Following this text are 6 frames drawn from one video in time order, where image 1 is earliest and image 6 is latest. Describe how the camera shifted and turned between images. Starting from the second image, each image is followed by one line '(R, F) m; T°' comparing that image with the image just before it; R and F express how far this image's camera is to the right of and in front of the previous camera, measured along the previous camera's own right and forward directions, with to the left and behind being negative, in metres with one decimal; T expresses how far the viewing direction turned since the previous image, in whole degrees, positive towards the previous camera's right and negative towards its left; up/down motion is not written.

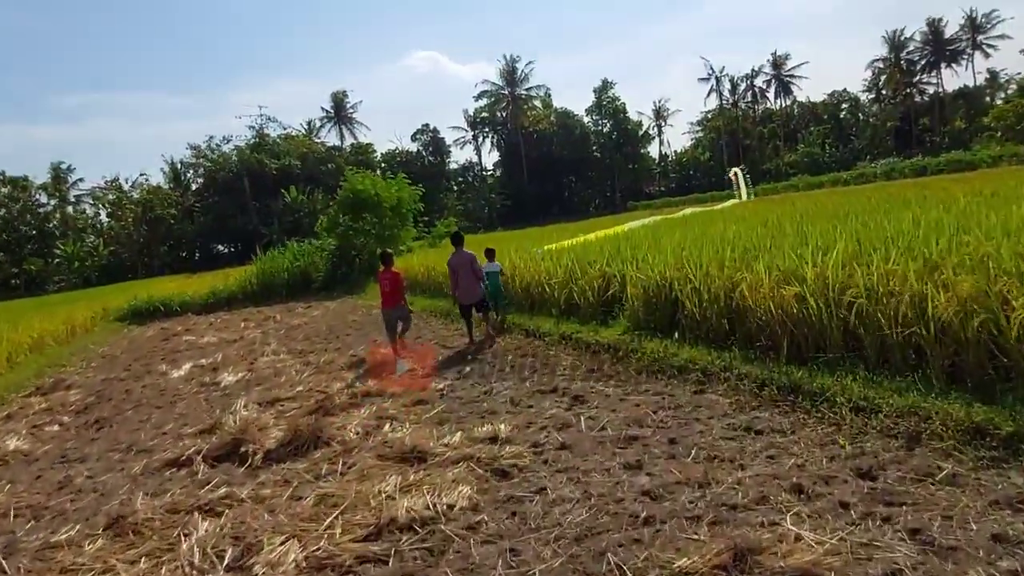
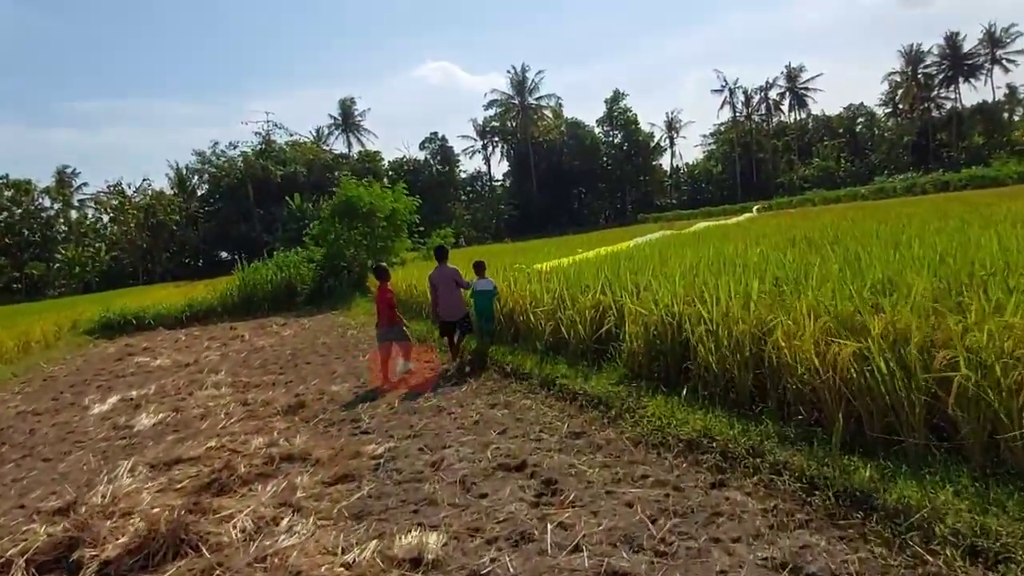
(+0.3, +1.4) m; -1°
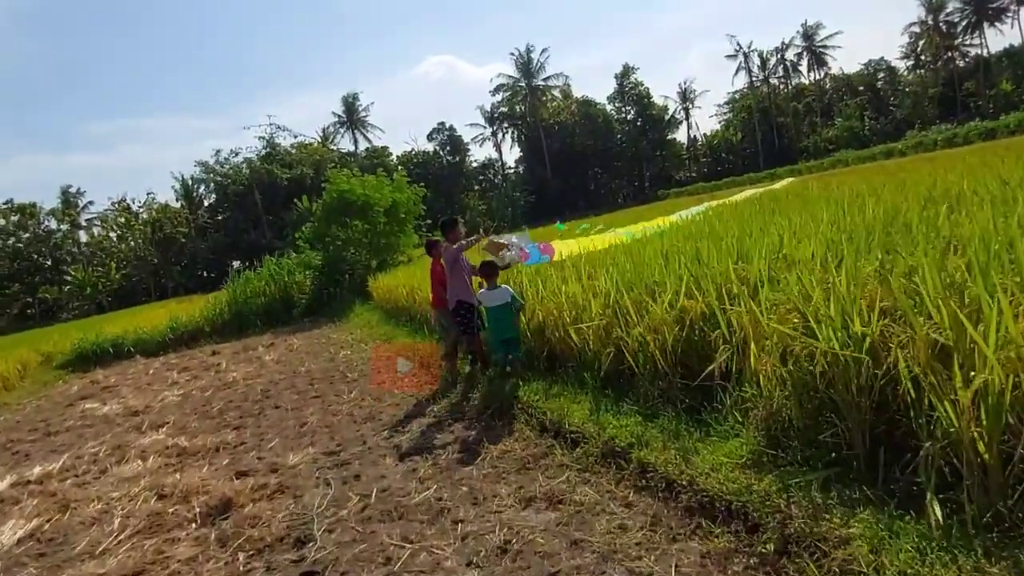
(-0.1, +2.4) m; -2°
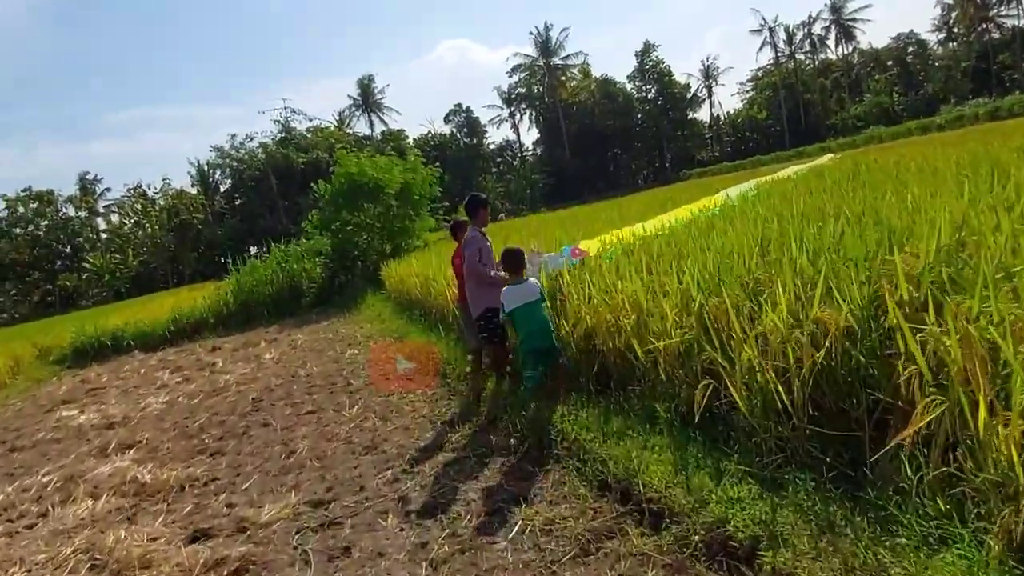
(-0.1, +1.2) m; -1°
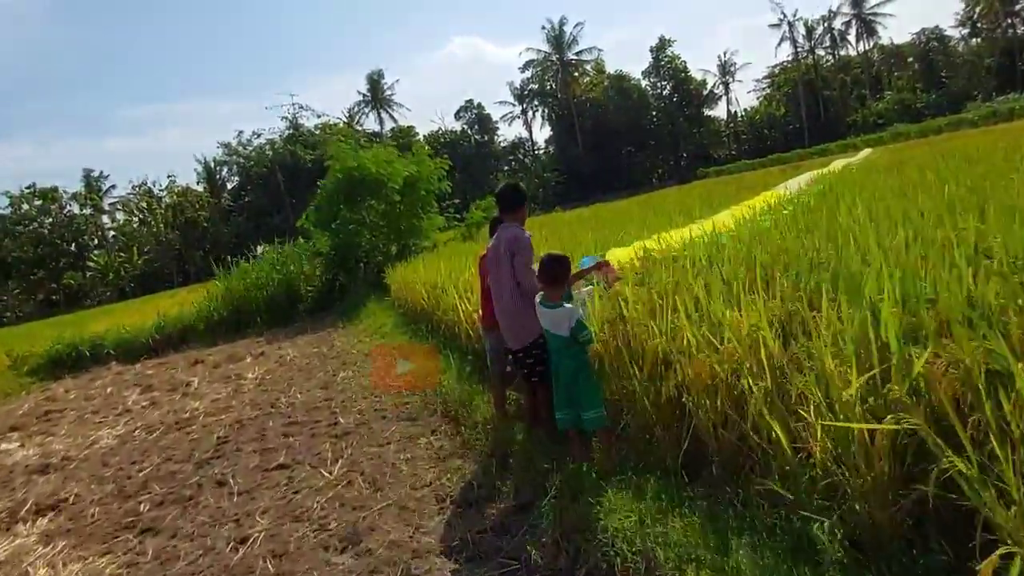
(-0.1, +1.4) m; -1°
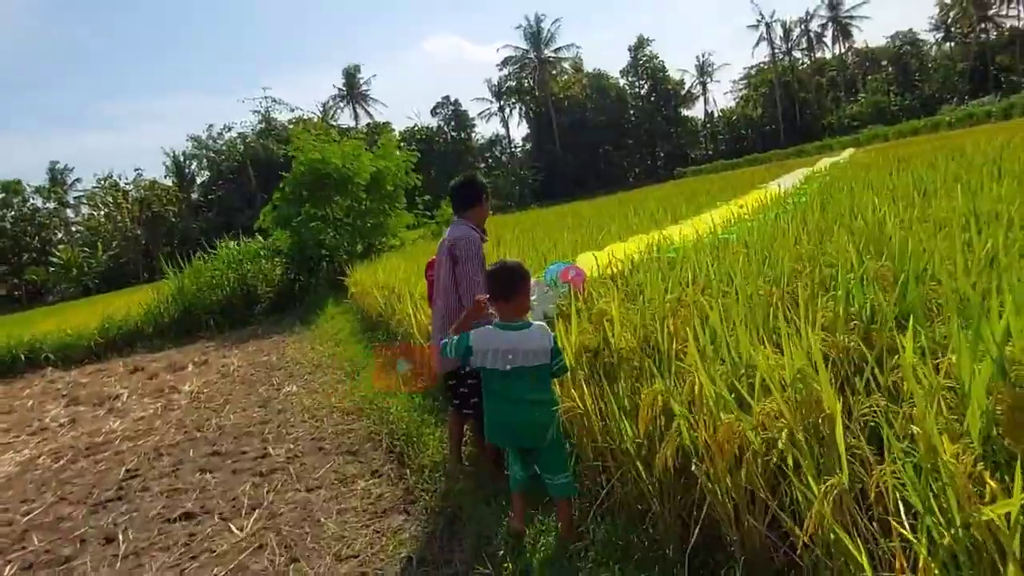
(+0.1, +0.8) m; +2°
